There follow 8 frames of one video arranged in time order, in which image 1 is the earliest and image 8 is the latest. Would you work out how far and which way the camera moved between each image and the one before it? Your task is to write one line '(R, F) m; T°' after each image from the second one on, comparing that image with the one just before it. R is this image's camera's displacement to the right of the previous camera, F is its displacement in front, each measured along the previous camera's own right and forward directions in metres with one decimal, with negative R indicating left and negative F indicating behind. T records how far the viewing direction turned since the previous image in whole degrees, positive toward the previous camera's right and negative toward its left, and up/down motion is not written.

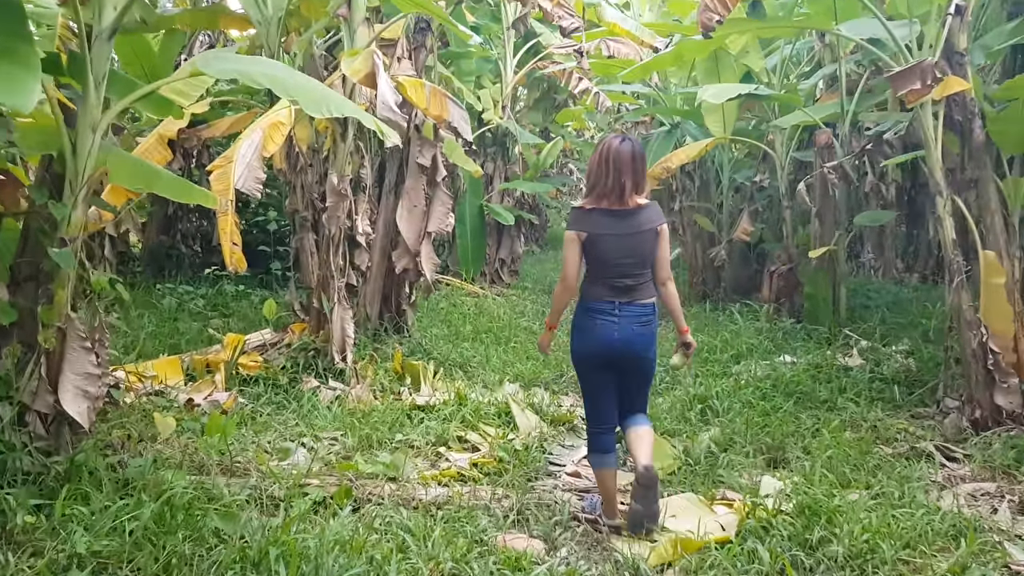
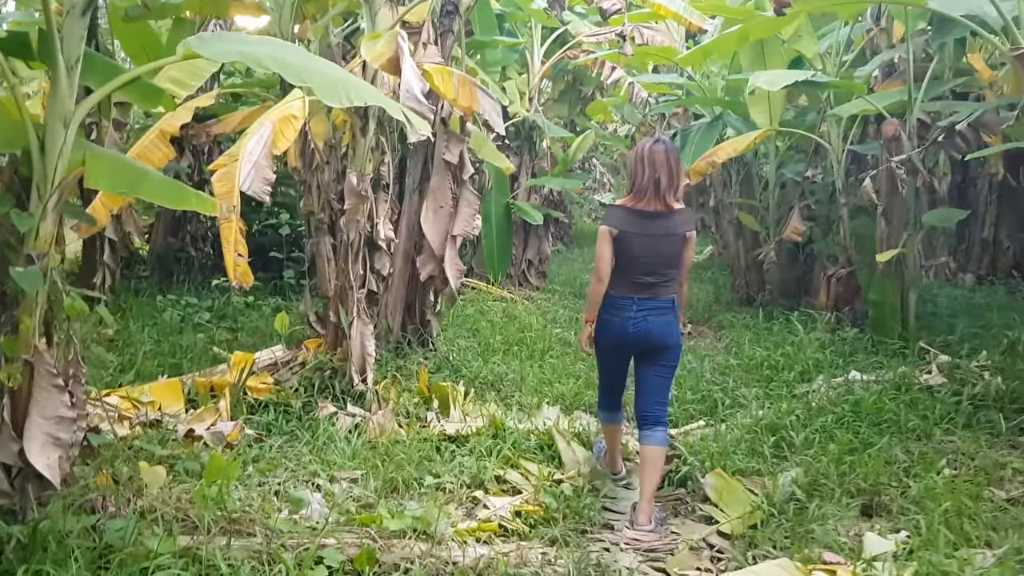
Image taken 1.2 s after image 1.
(-0.1, +0.5) m; -1°
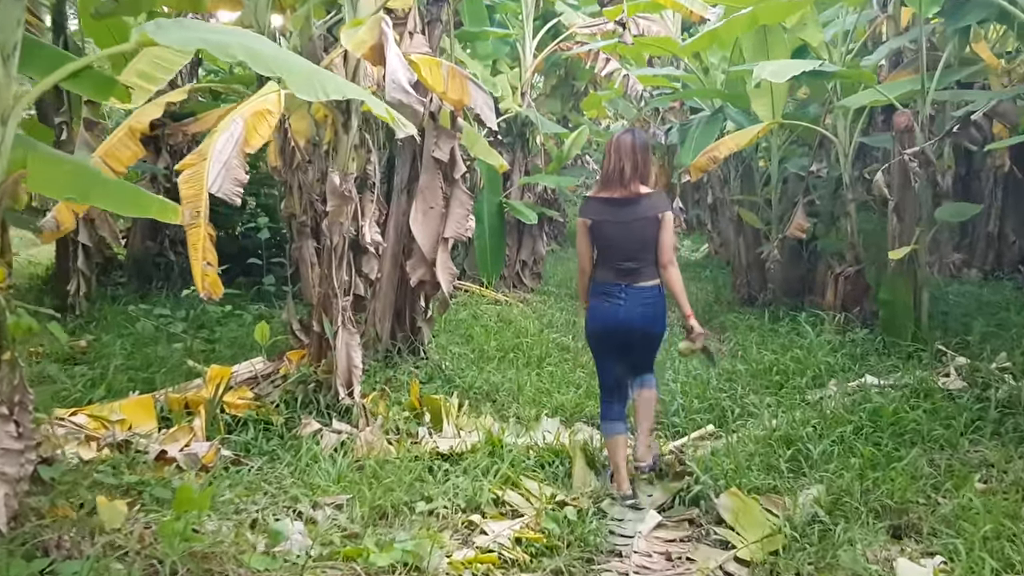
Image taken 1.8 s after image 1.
(0.0, +0.2) m; 0°
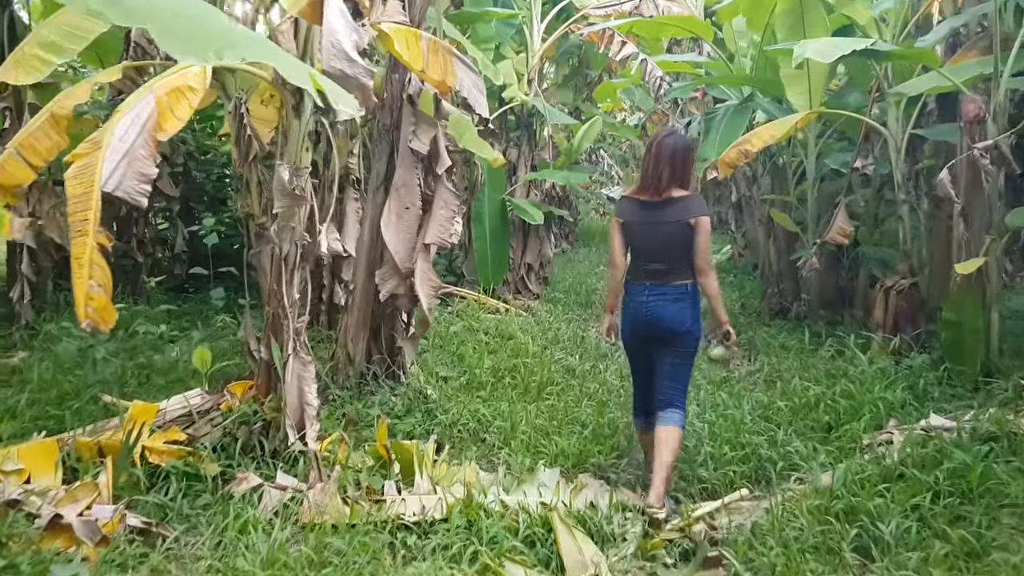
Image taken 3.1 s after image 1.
(+0.1, +0.7) m; -1°
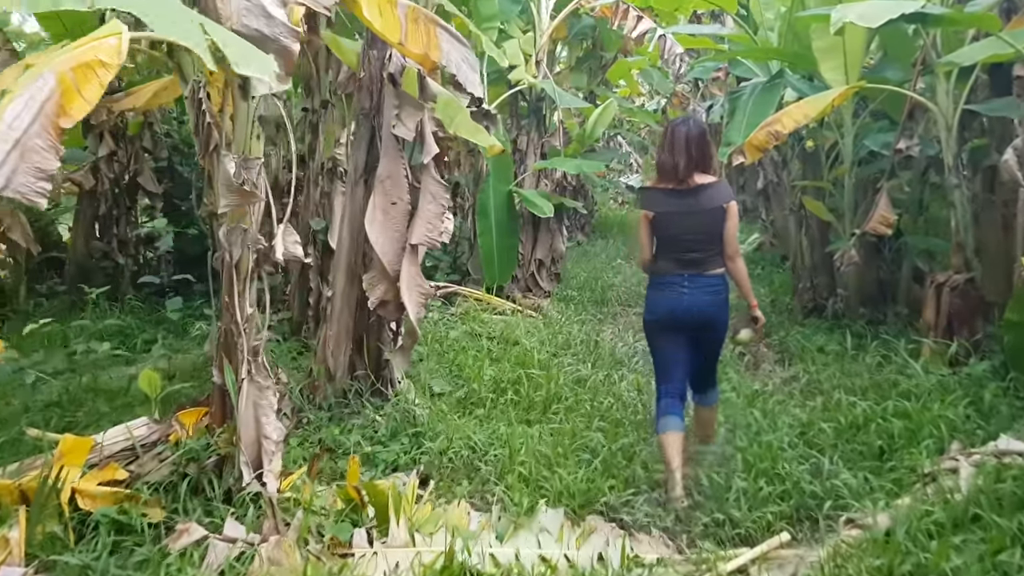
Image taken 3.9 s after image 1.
(+0.1, +0.5) m; -1°
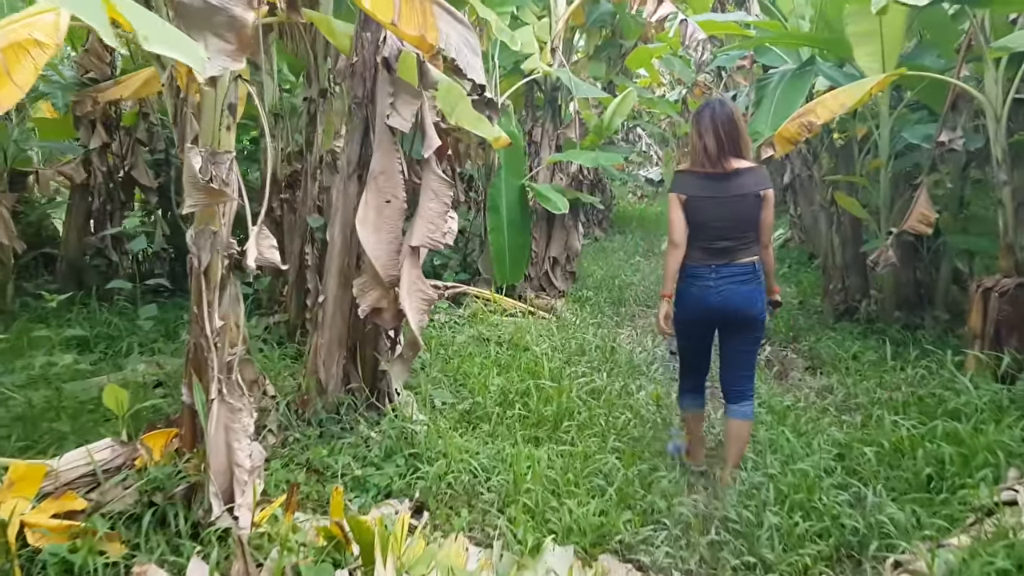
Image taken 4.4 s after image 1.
(0.0, +0.3) m; -1°
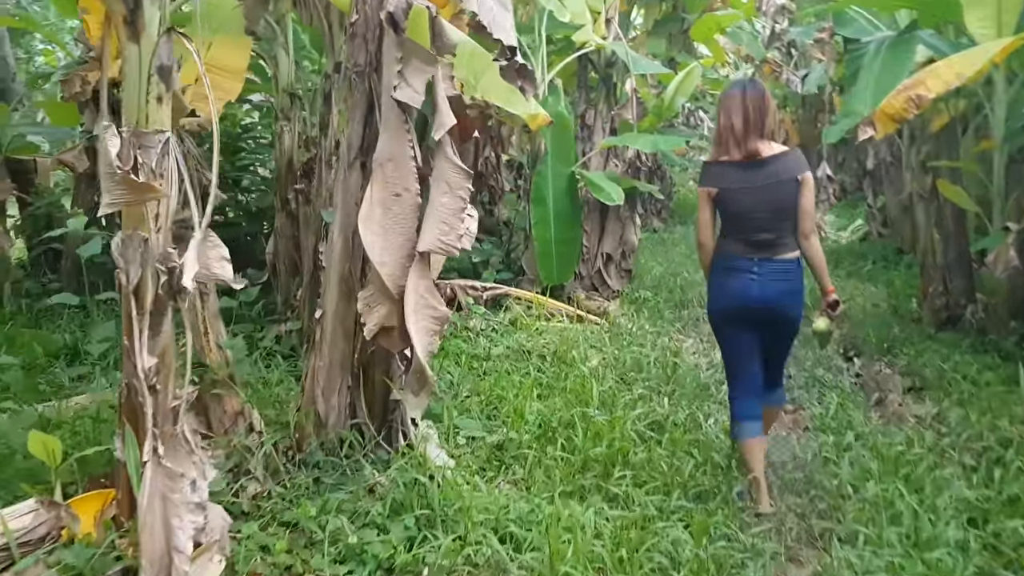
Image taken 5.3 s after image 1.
(0.0, +0.6) m; -3°
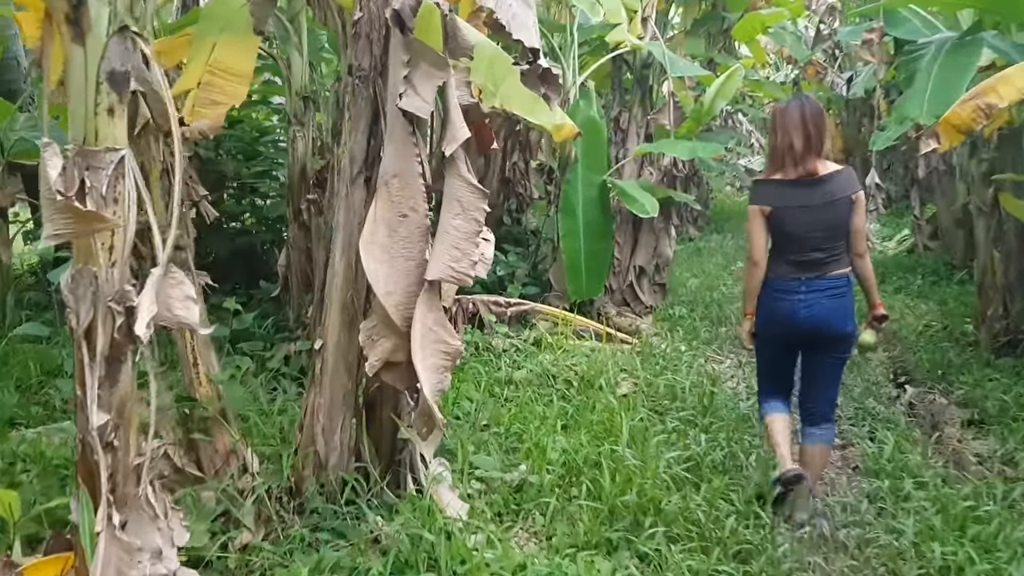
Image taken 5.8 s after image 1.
(0.0, +0.3) m; -2°
